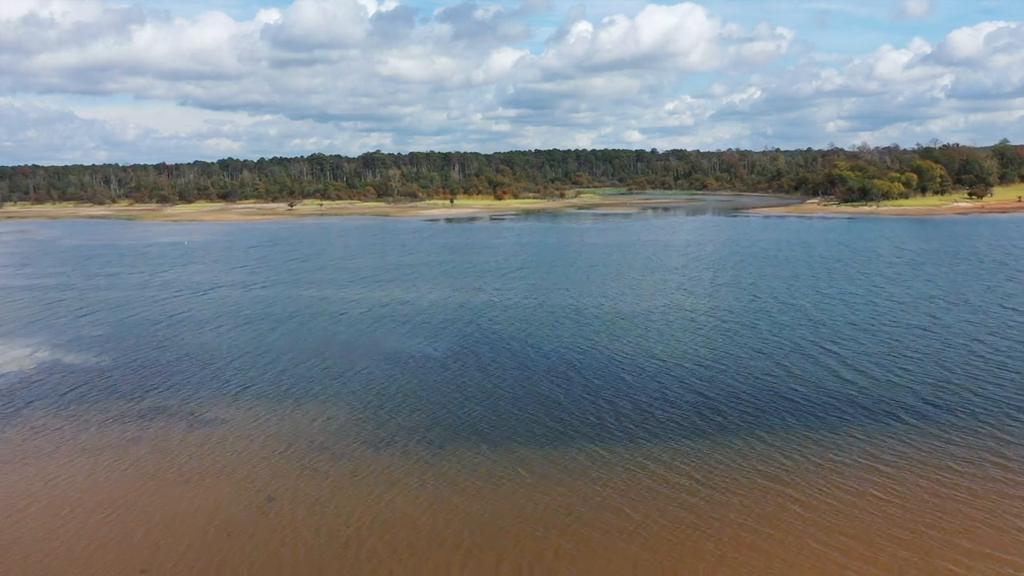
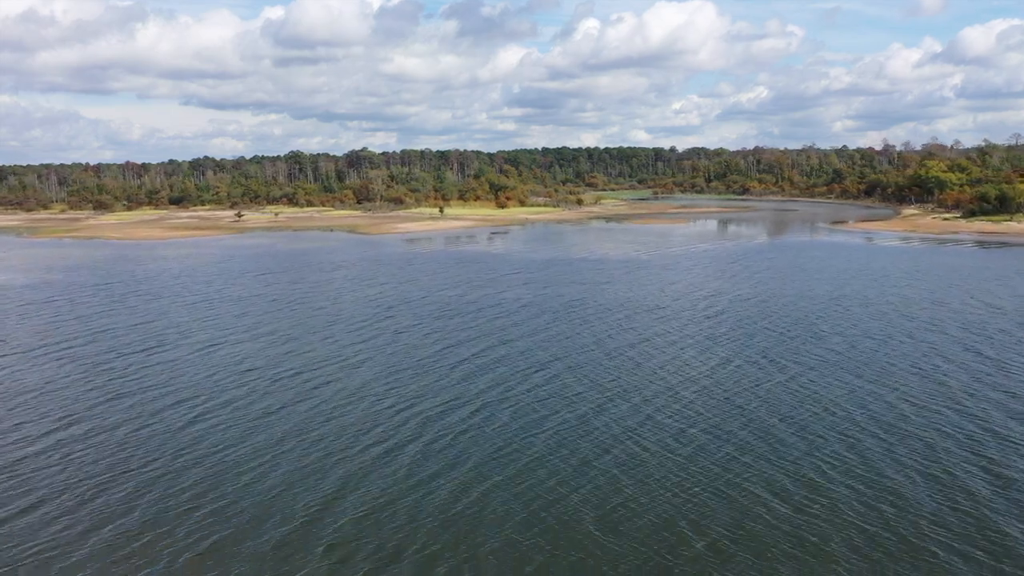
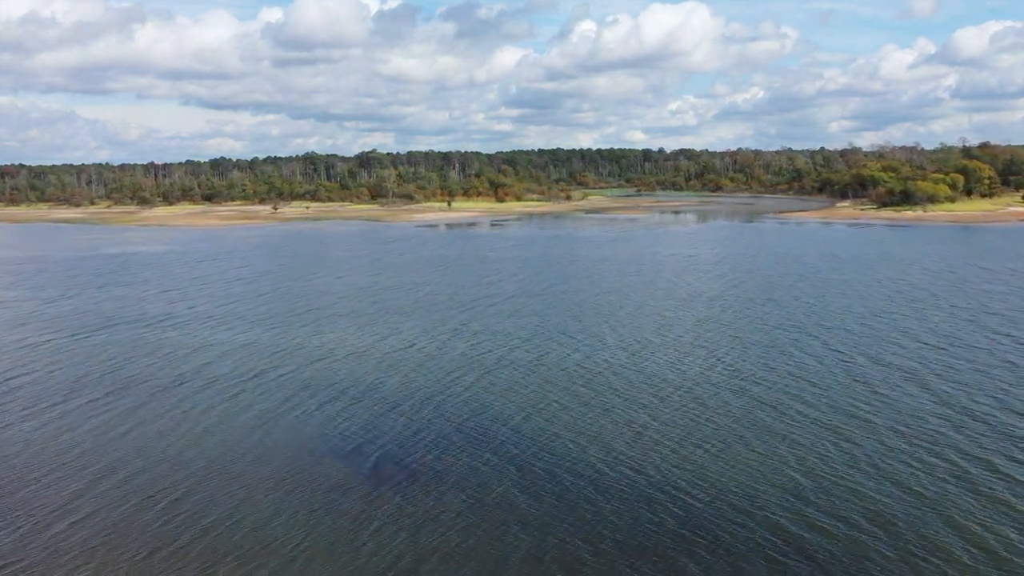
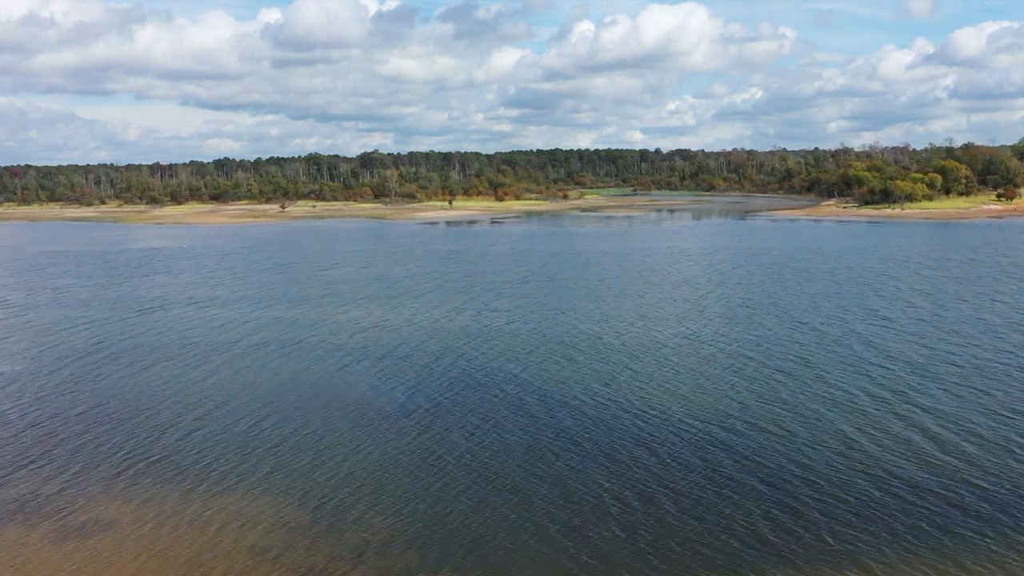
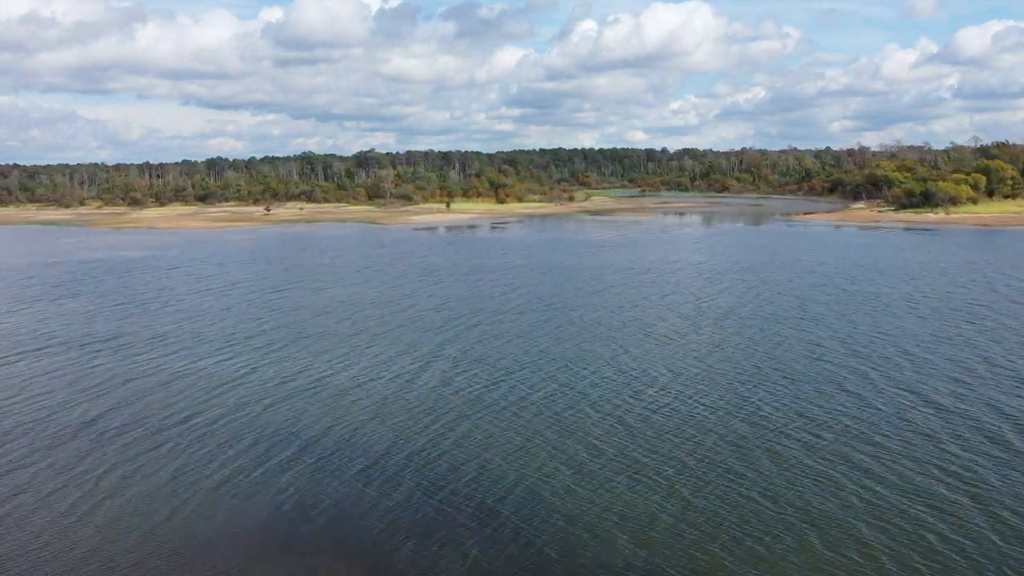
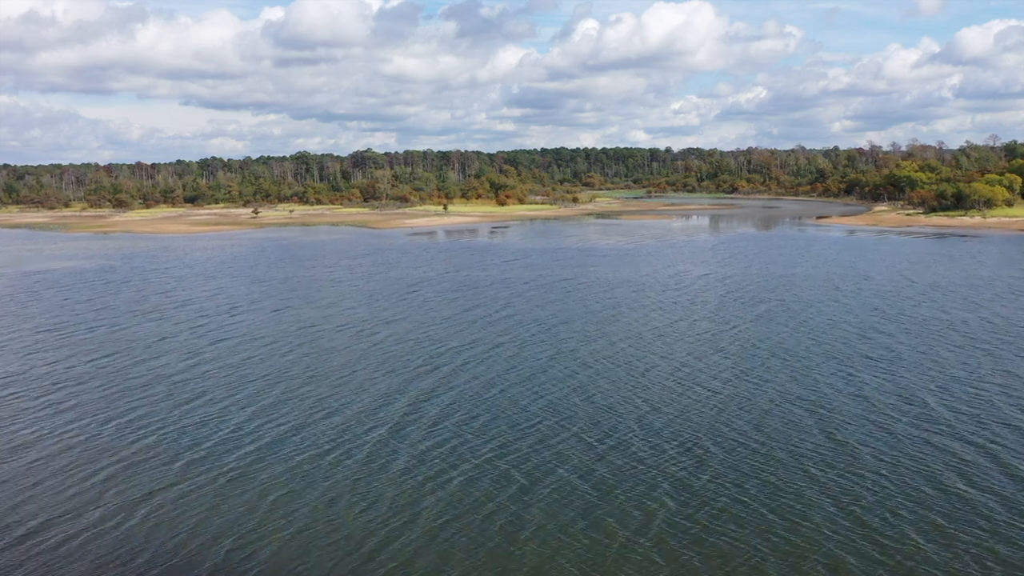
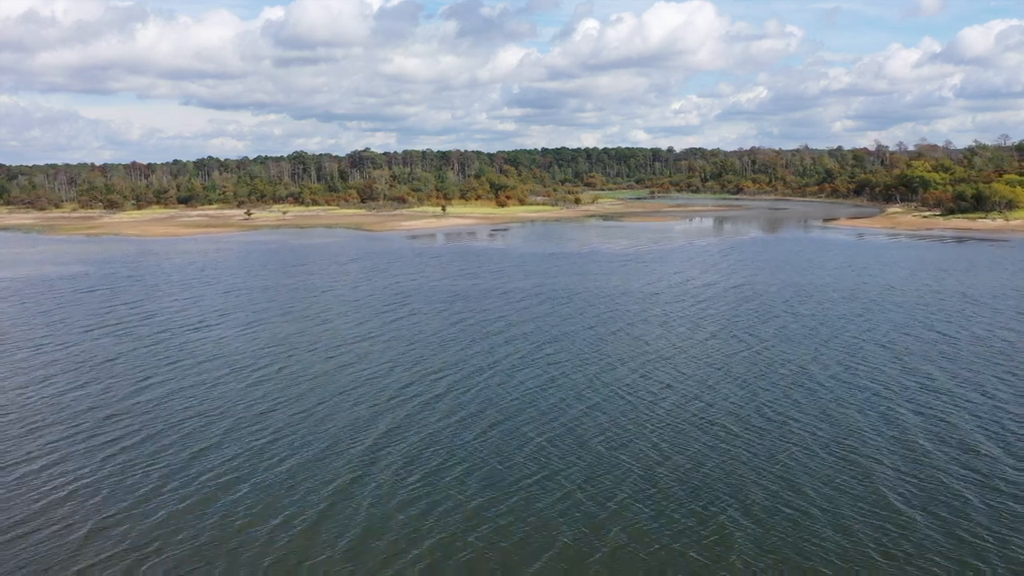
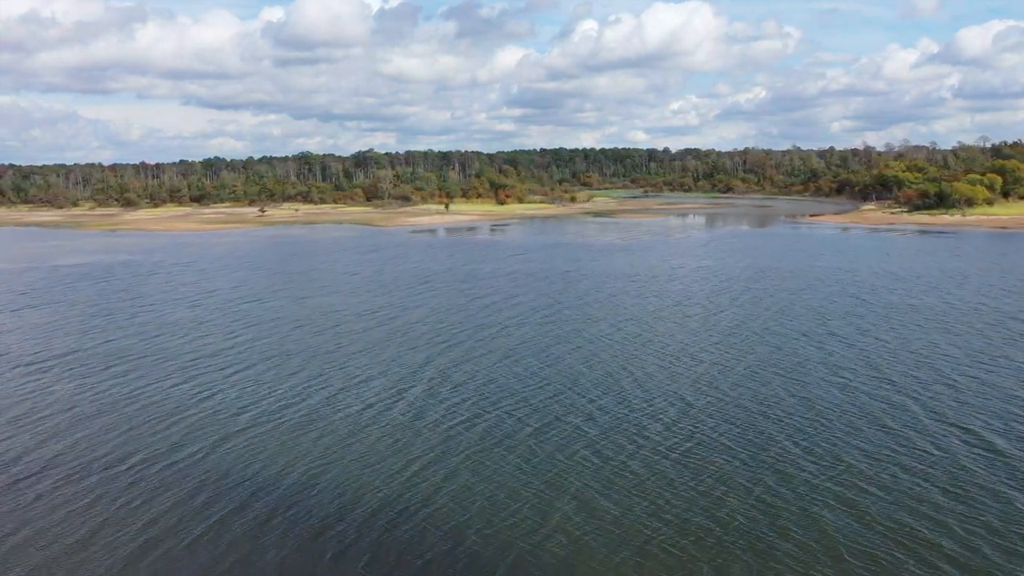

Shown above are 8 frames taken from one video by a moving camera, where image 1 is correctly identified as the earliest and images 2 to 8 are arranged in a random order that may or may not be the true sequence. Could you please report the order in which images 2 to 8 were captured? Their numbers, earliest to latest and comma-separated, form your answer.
4, 3, 5, 8, 6, 7, 2
